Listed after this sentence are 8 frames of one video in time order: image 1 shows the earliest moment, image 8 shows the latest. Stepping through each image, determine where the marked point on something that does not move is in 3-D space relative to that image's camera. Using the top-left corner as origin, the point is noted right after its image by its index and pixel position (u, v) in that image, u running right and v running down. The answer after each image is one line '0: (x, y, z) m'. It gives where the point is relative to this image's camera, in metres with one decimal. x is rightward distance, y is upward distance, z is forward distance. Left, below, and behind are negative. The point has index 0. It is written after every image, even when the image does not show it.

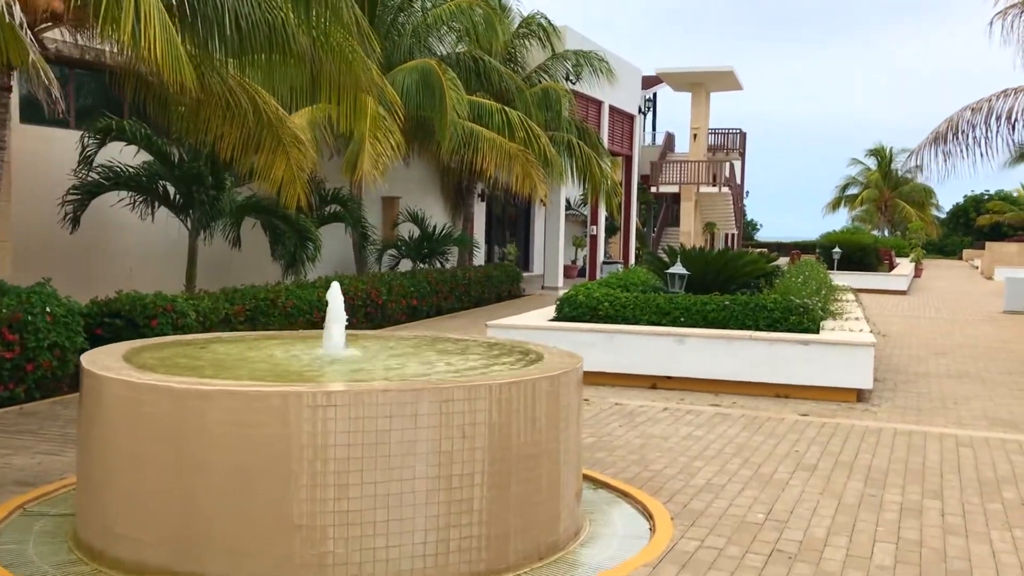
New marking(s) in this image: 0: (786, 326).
0: (+2.6, -0.4, +9.0) m
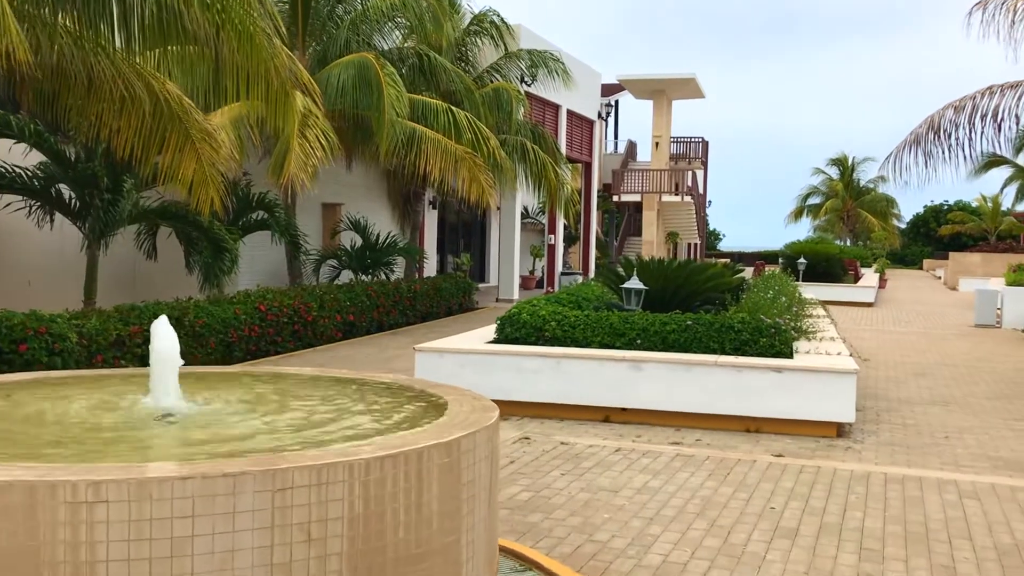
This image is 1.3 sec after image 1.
0: (+2.0, -0.5, +7.9) m
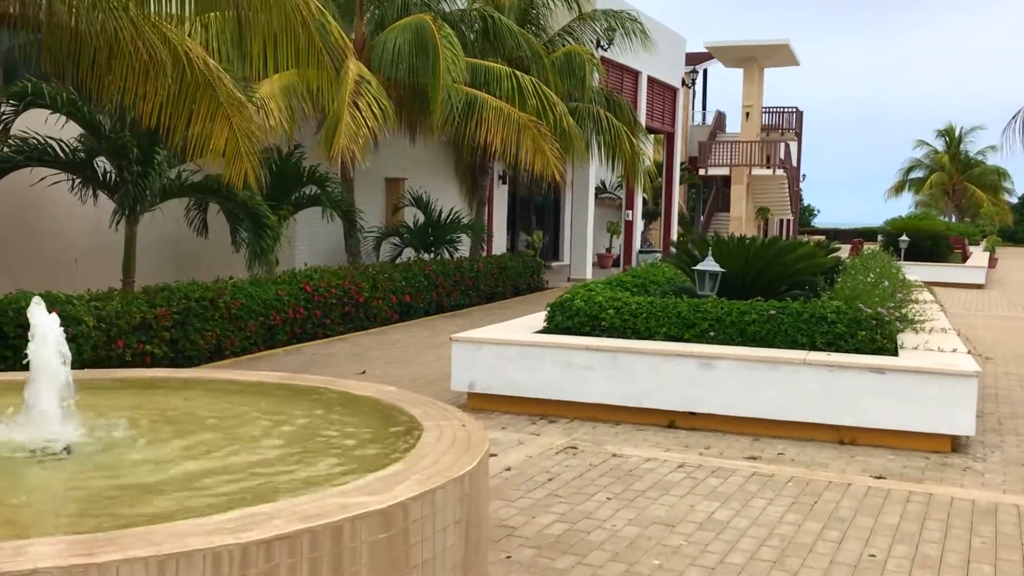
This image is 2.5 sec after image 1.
0: (+2.4, -0.4, +6.7) m
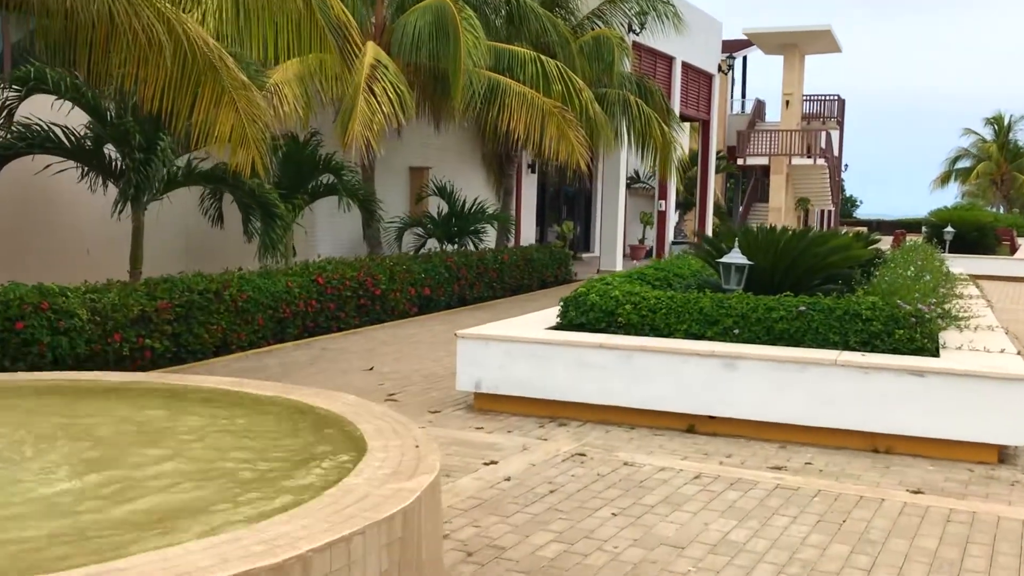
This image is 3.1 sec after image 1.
0: (+2.4, -0.4, +6.1) m
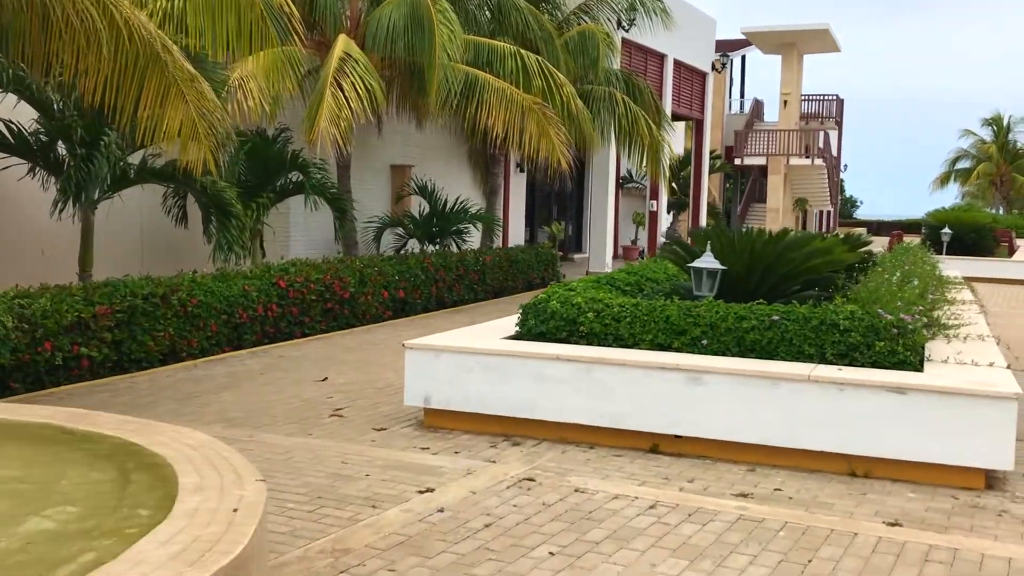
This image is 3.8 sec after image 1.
0: (+2.1, -0.4, +5.6) m
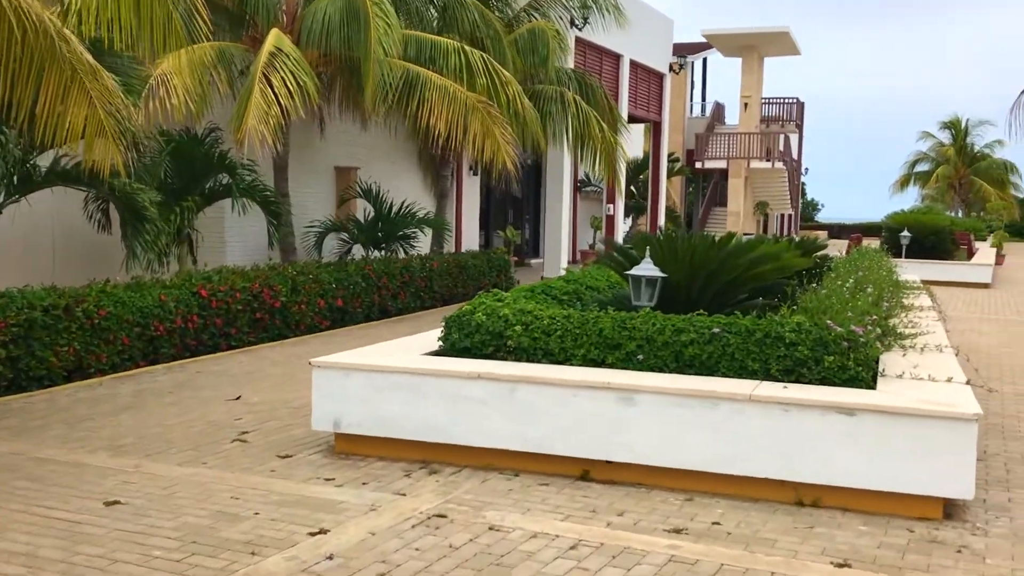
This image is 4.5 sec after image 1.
0: (+1.7, -0.5, +5.1) m
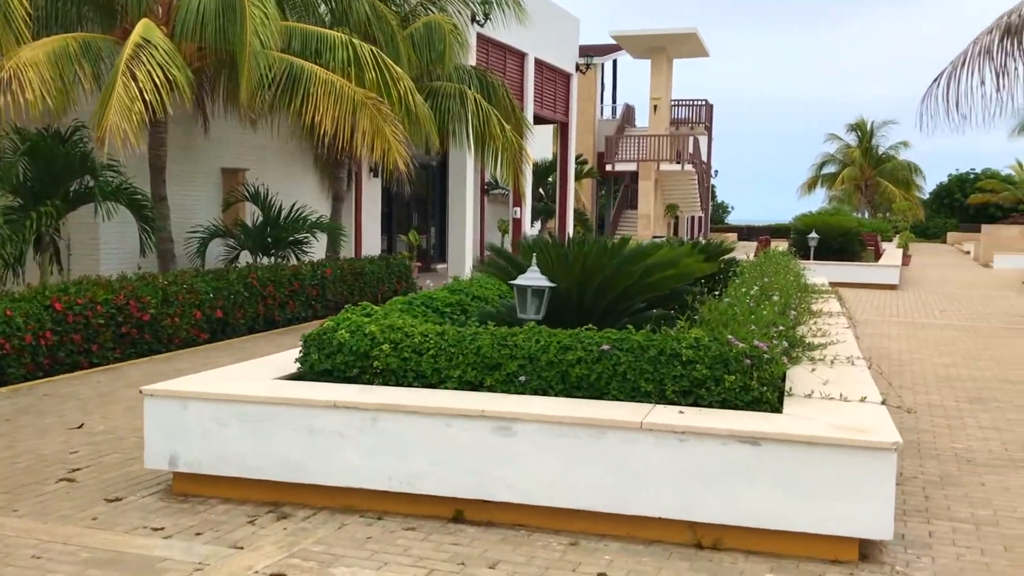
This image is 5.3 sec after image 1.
0: (+1.0, -0.5, +4.6) m
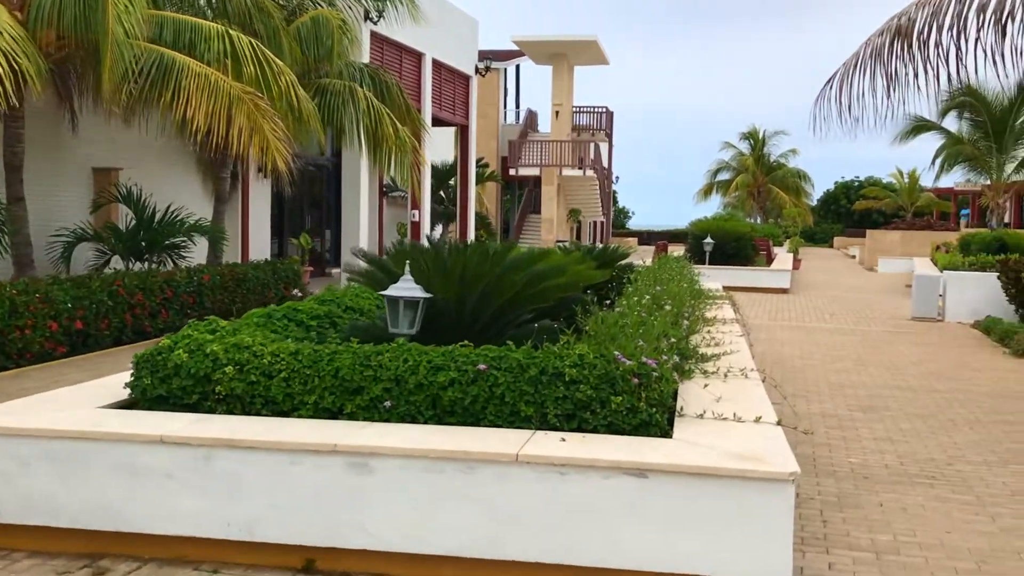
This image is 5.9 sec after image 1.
0: (+0.4, -0.6, +4.1) m
